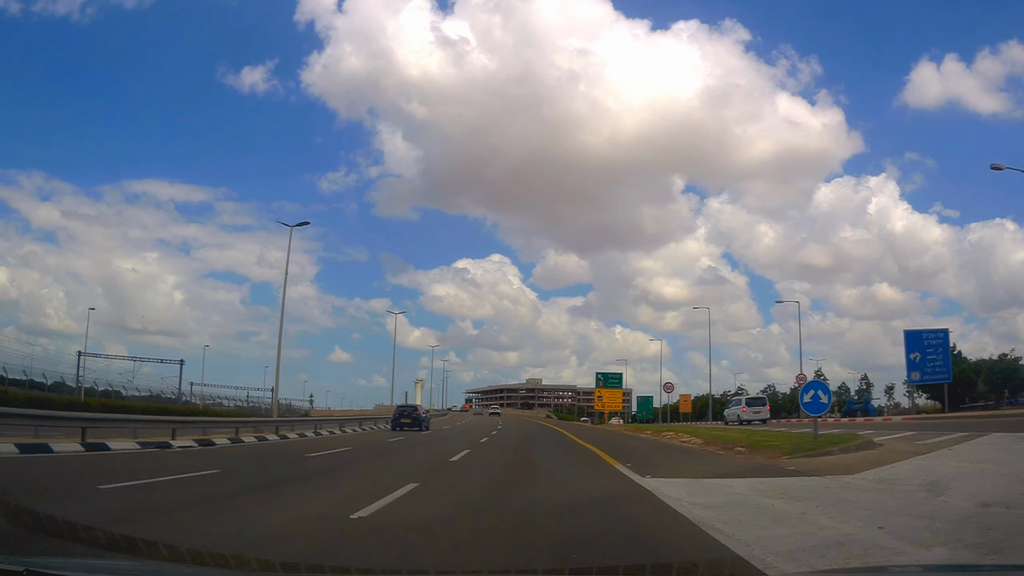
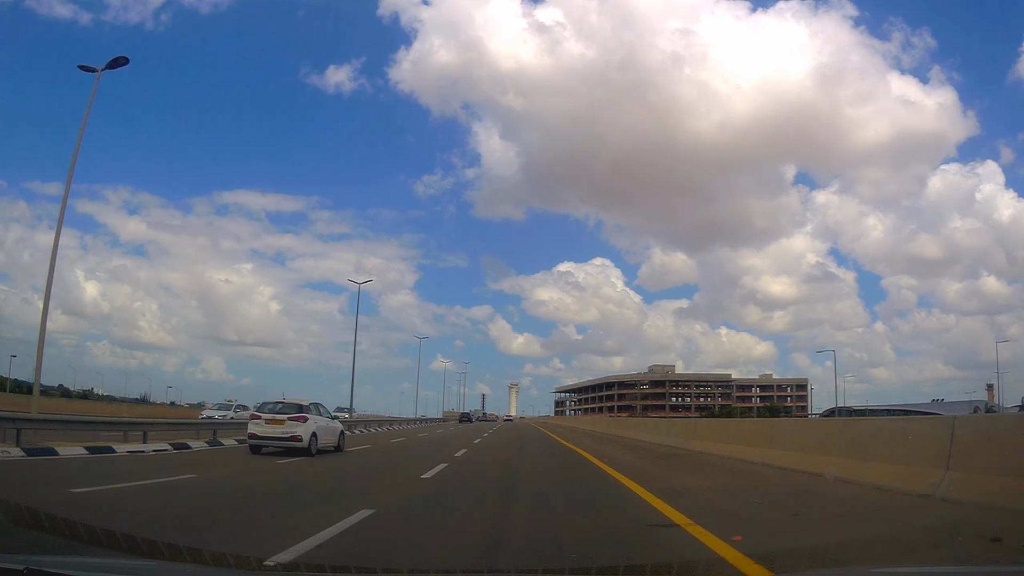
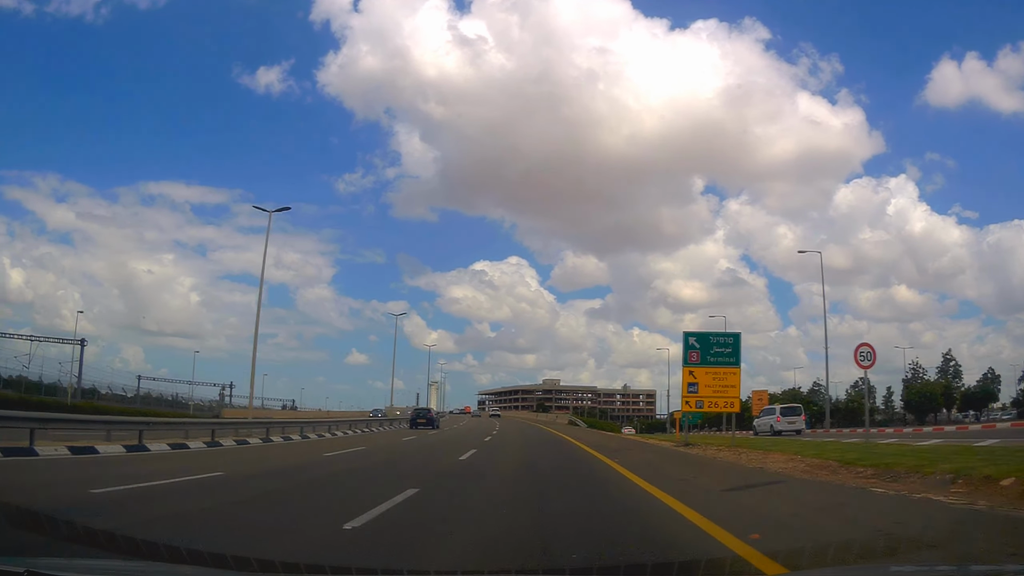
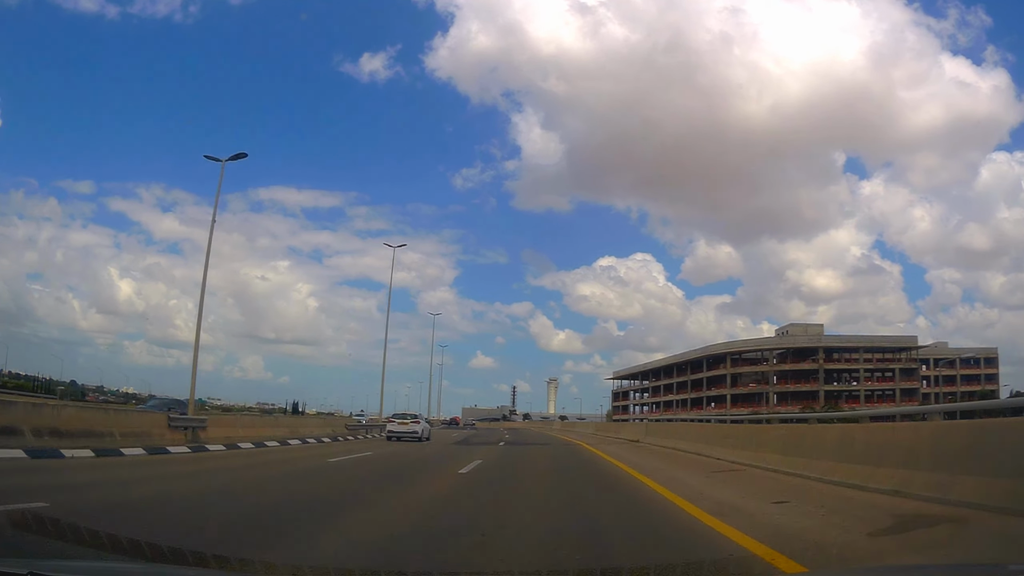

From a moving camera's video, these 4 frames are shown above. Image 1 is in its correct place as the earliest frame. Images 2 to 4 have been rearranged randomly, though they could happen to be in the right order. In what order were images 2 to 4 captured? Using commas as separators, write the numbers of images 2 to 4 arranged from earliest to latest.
3, 2, 4
